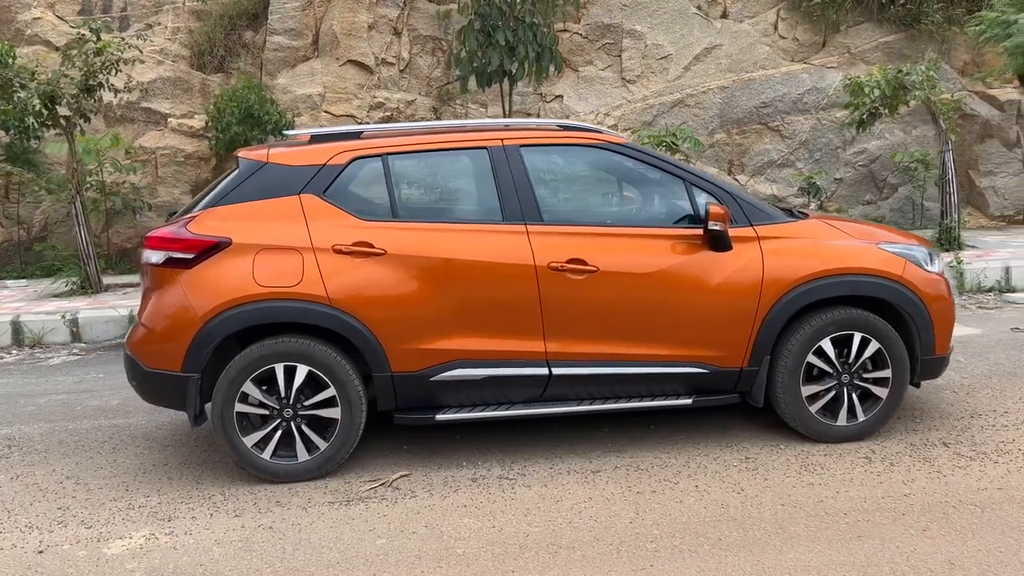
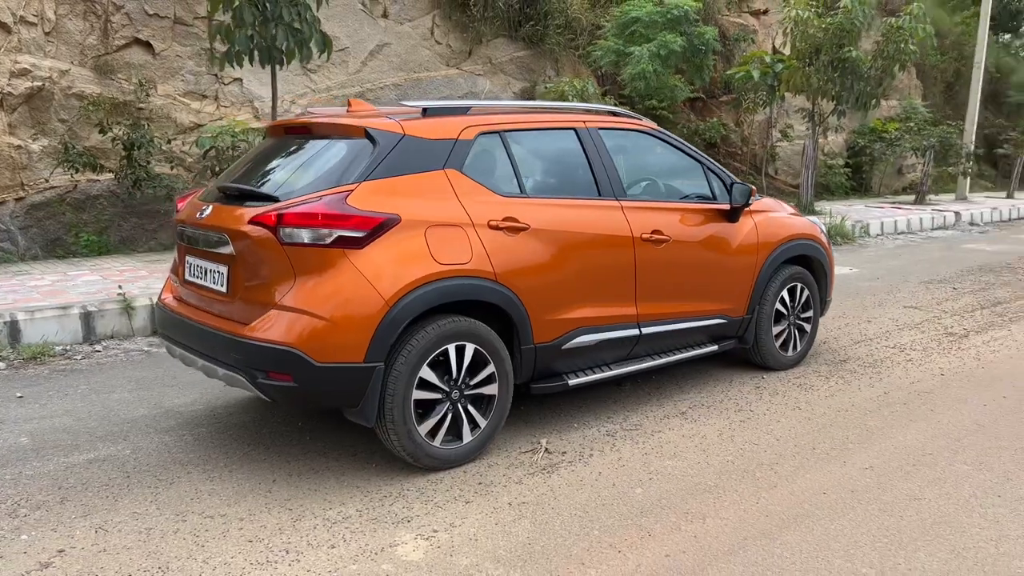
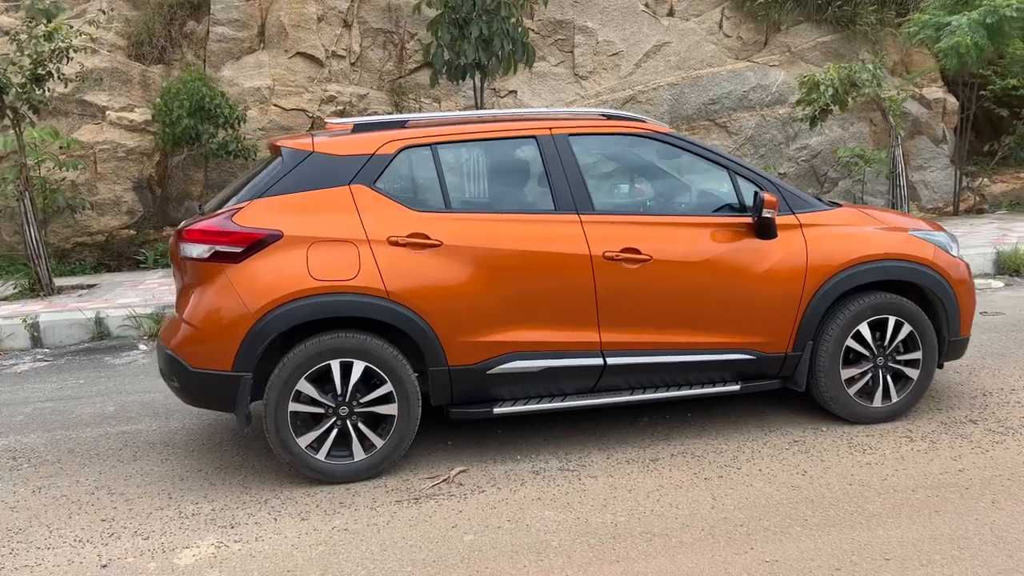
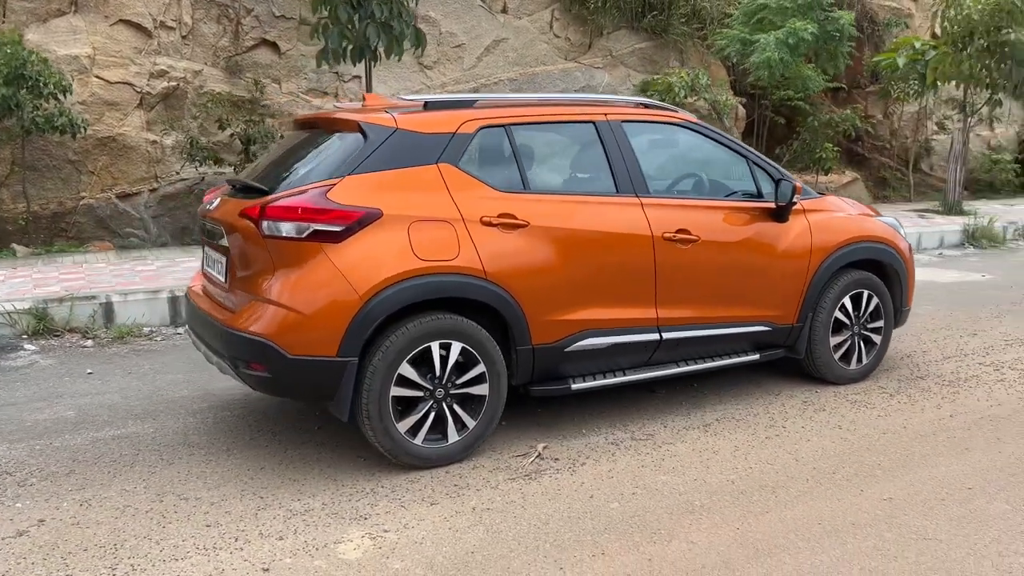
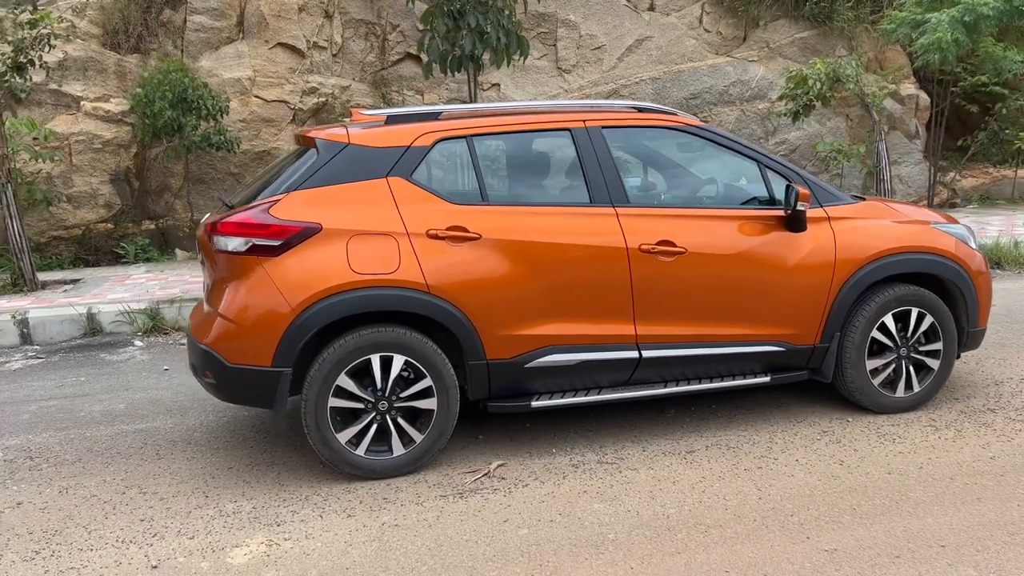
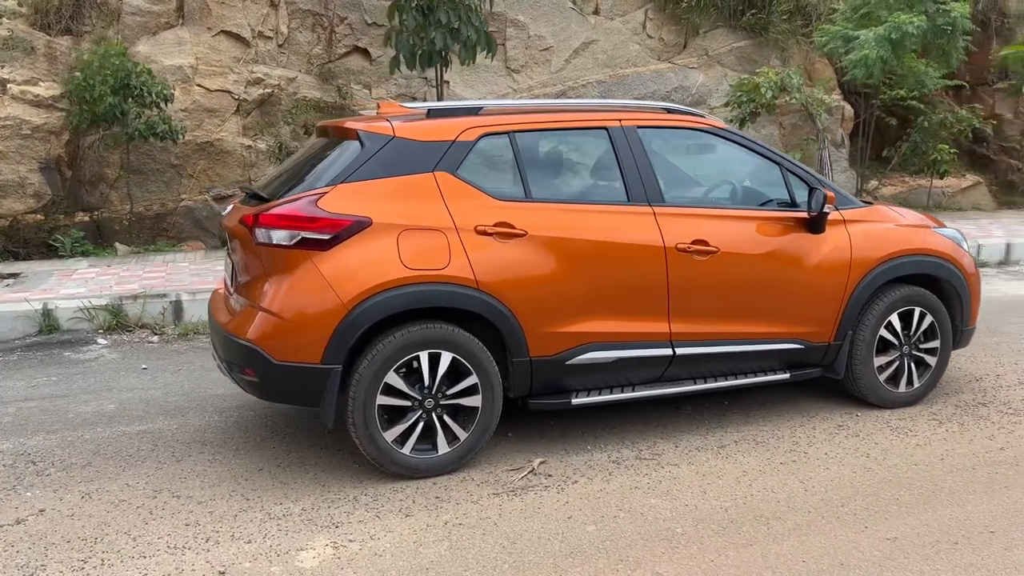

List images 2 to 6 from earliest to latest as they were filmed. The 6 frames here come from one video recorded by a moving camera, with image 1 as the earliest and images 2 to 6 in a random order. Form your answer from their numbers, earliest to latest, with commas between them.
3, 5, 6, 4, 2
